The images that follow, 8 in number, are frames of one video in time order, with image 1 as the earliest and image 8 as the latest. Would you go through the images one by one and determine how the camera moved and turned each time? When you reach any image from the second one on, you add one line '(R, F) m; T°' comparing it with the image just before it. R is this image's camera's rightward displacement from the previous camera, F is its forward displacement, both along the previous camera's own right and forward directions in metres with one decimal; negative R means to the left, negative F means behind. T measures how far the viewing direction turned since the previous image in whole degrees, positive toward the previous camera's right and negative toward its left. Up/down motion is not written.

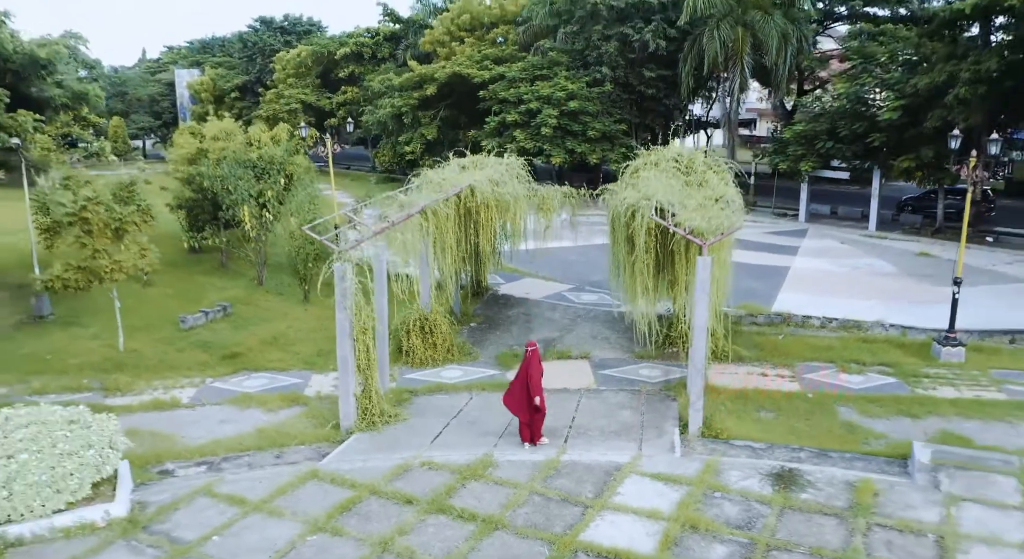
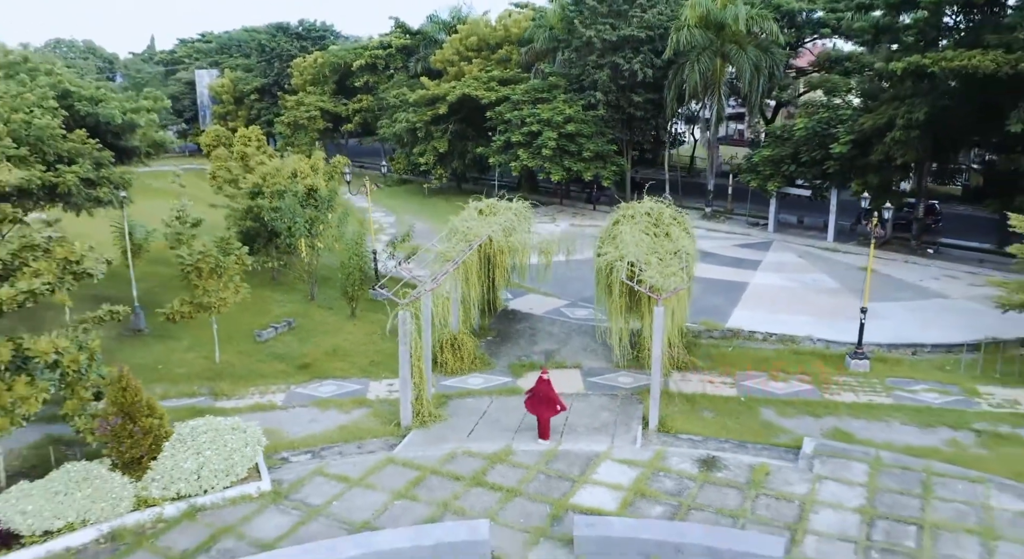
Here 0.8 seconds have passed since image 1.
(-0.1, -3.1) m; 0°
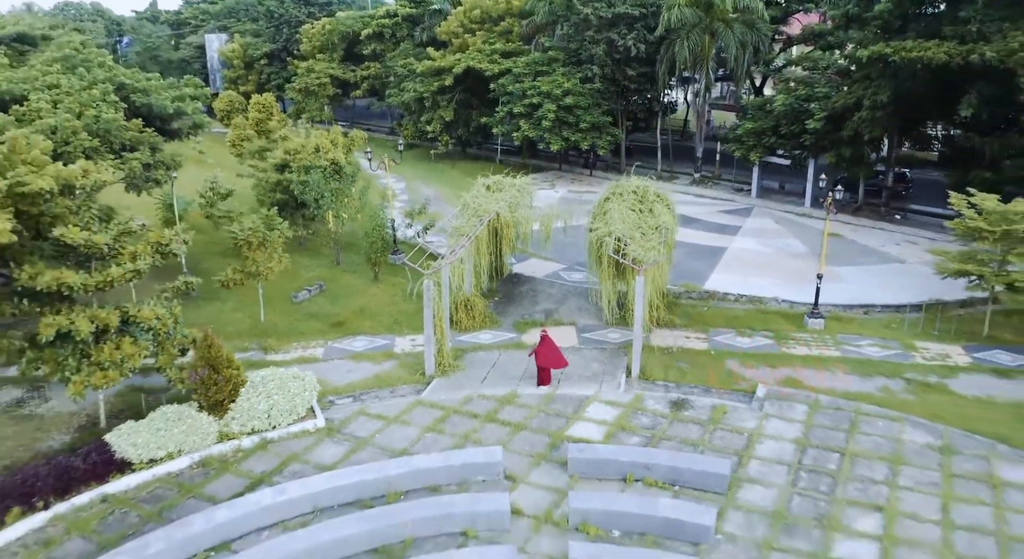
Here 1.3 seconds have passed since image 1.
(-0.1, -2.2) m; 0°
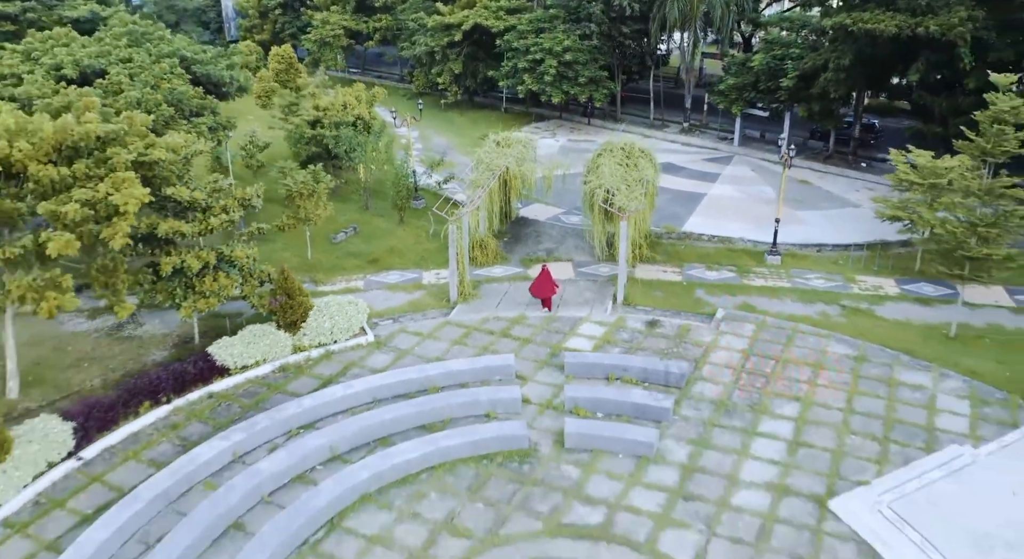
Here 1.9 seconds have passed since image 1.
(-0.2, -3.1) m; 0°
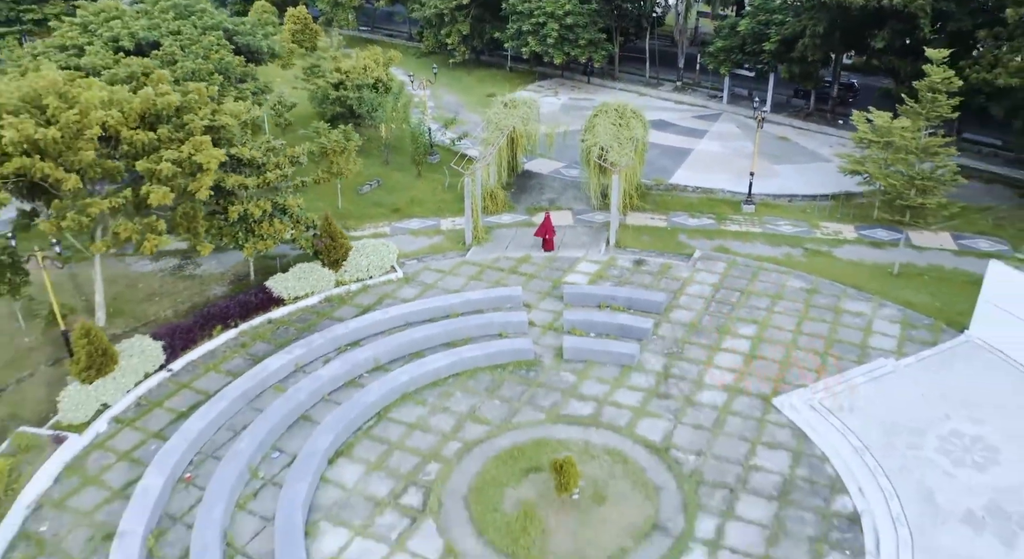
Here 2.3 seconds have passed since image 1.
(-0.1, -2.8) m; 0°
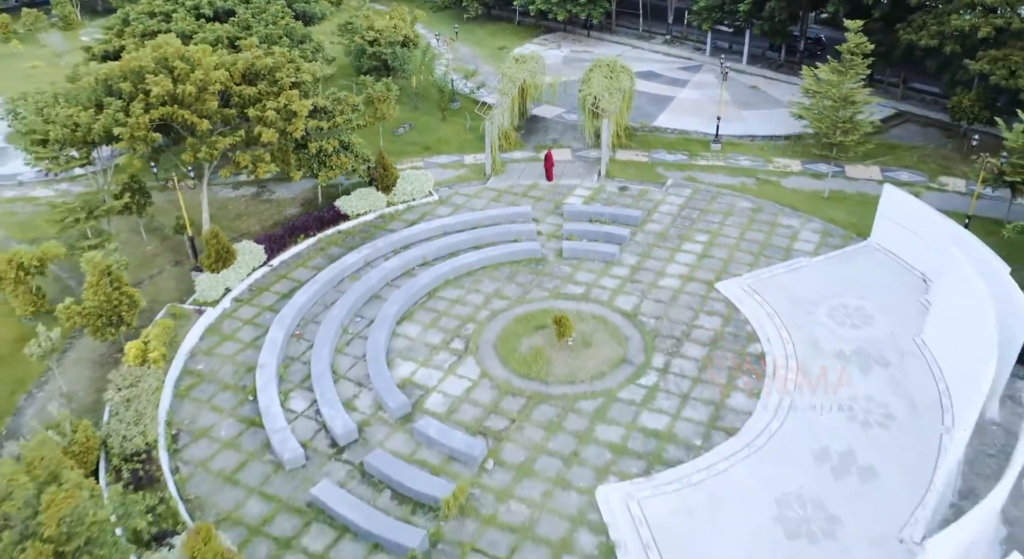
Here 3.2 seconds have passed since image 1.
(-0.3, -5.3) m; 0°
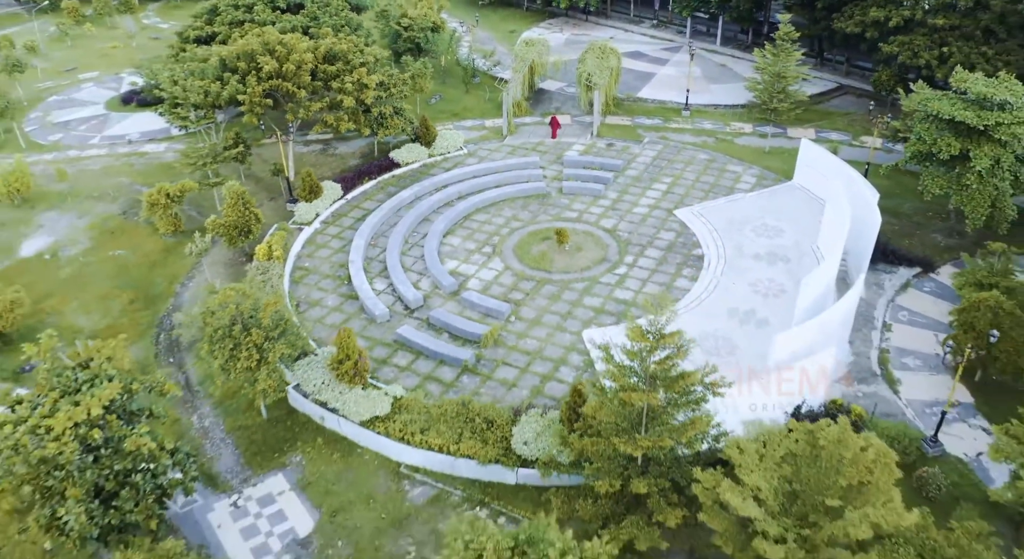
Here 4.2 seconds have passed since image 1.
(-0.4, -7.3) m; 0°
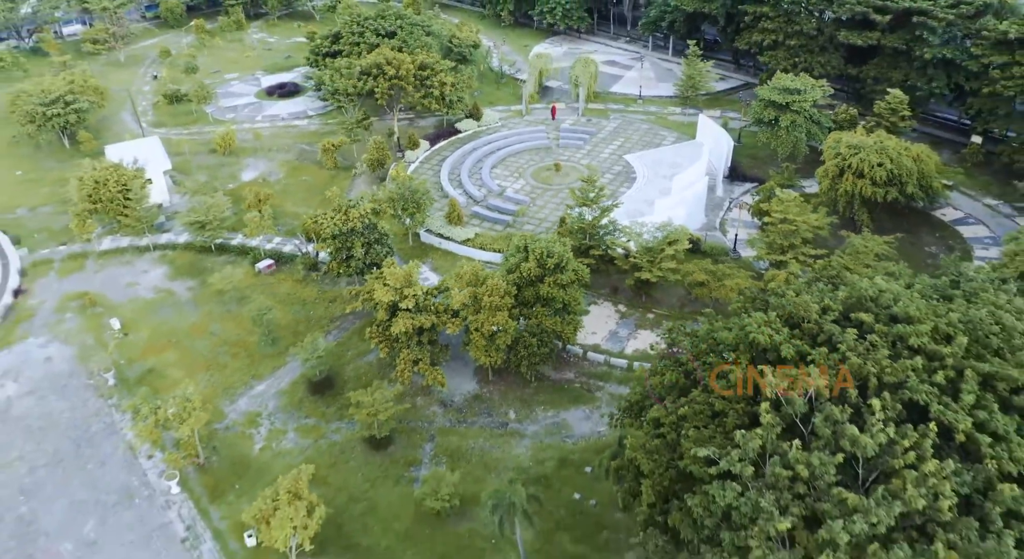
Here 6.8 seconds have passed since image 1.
(-0.8, -19.8) m; 0°
